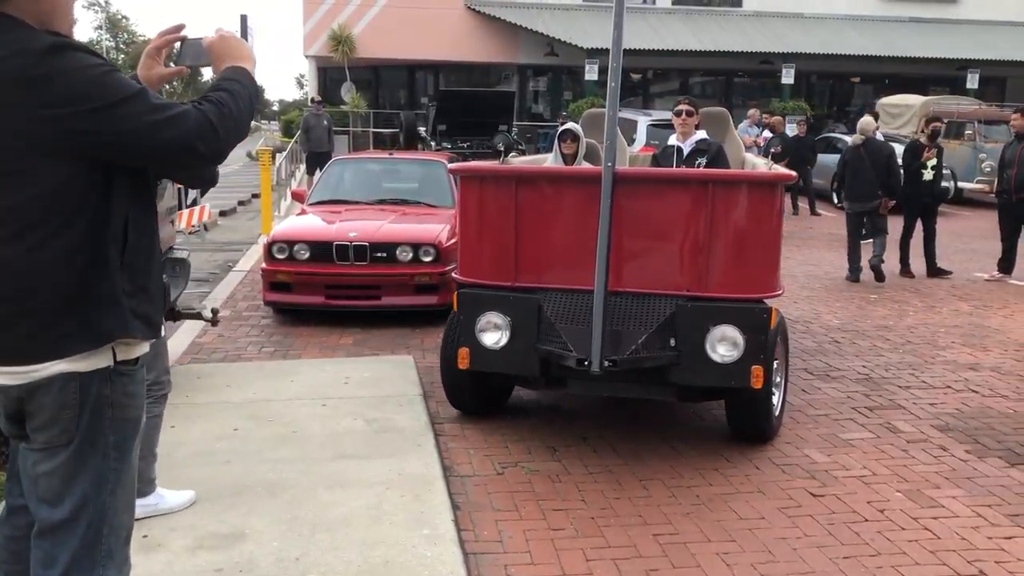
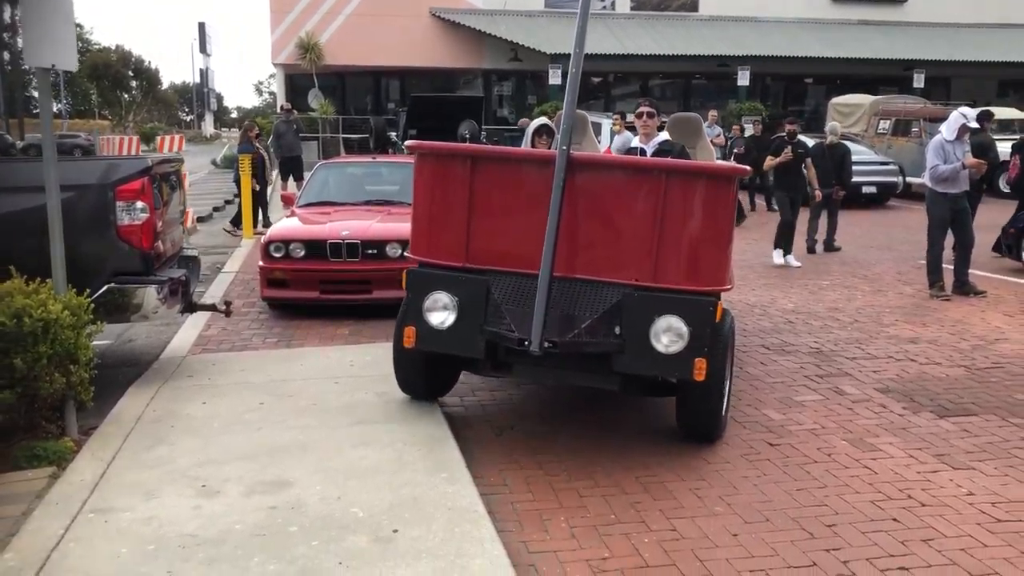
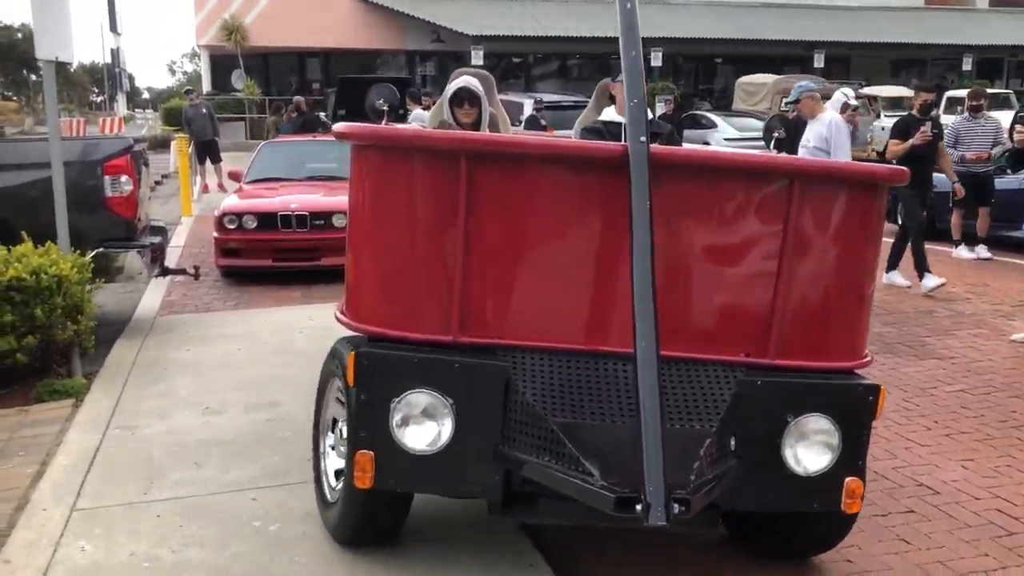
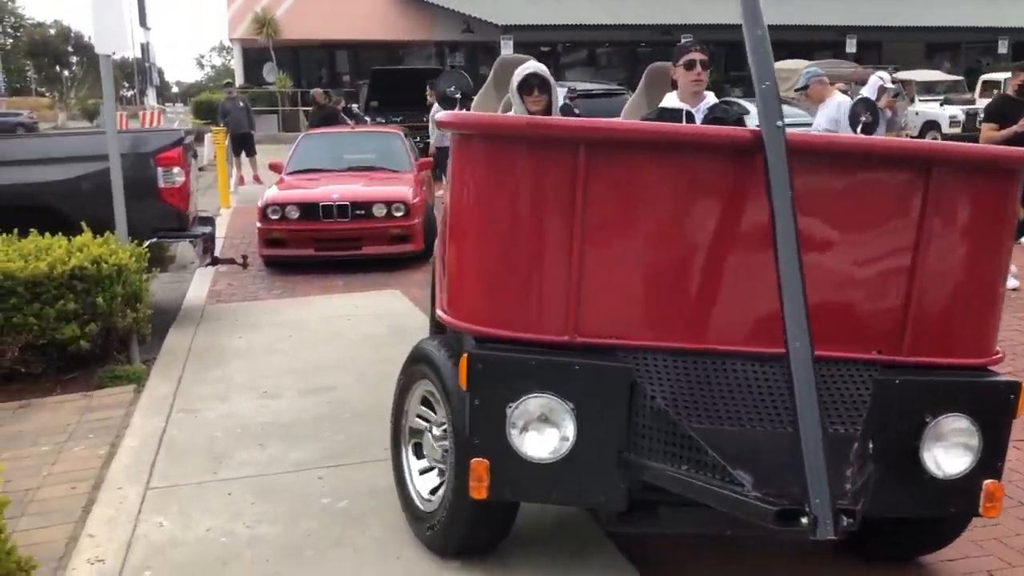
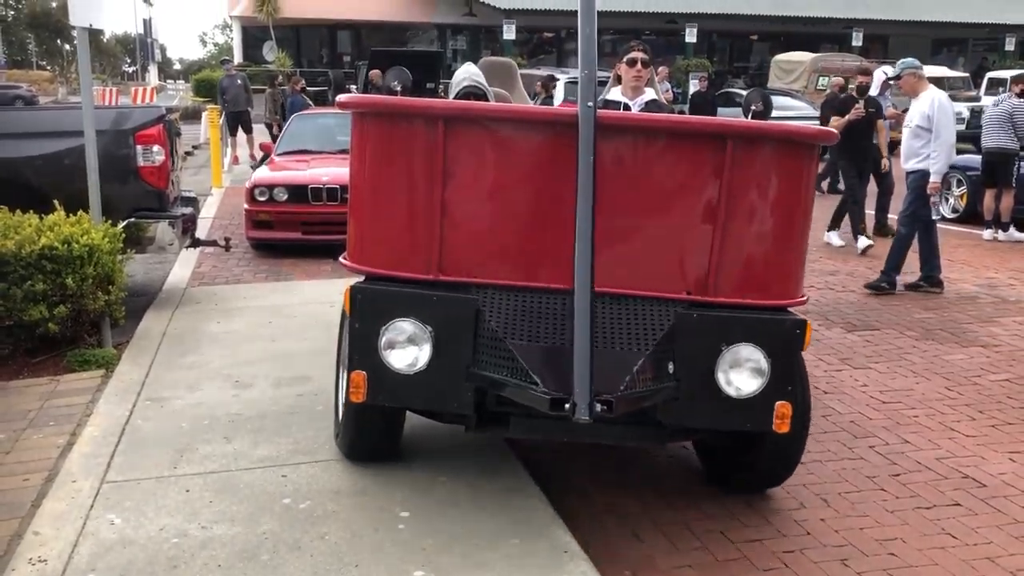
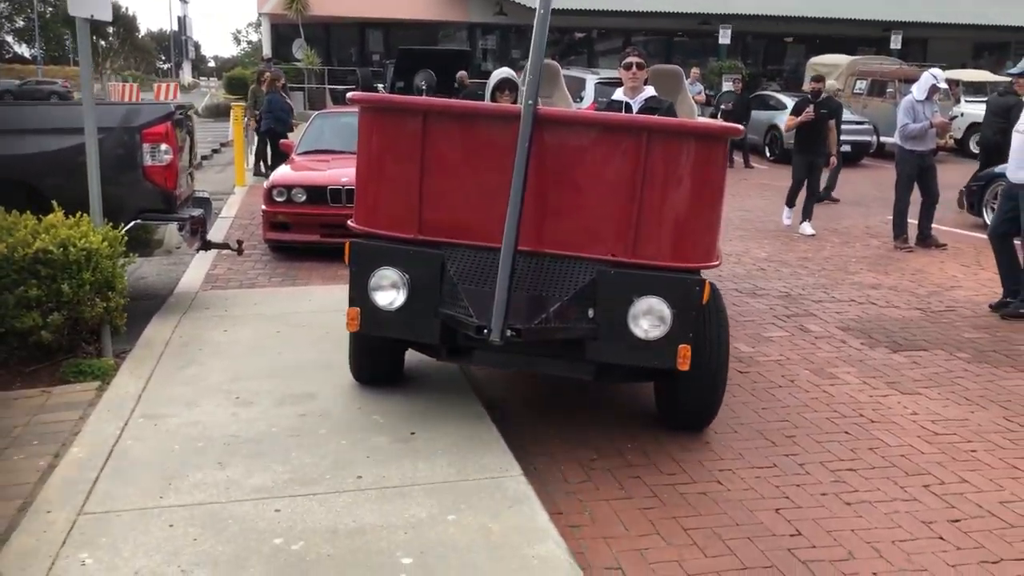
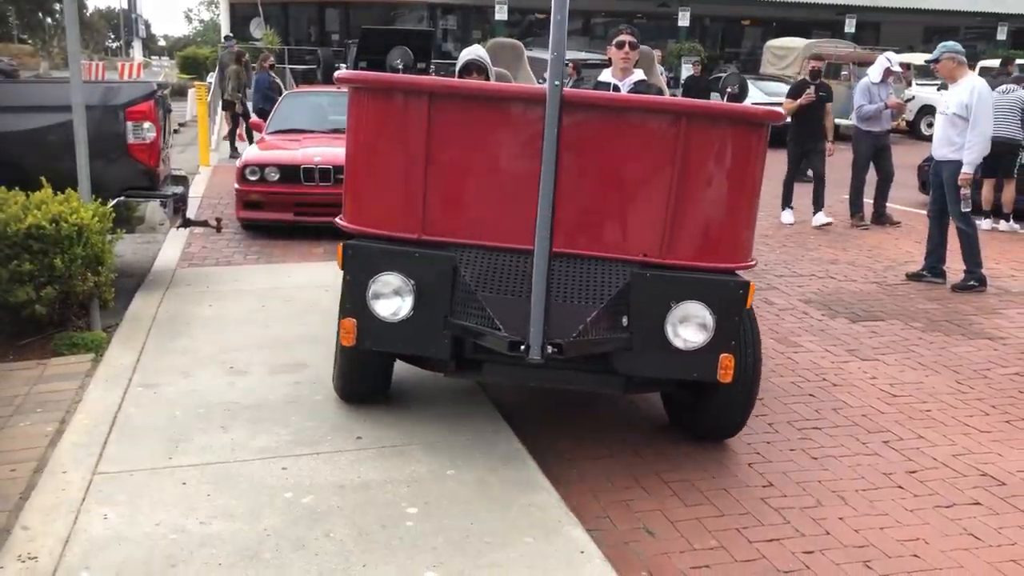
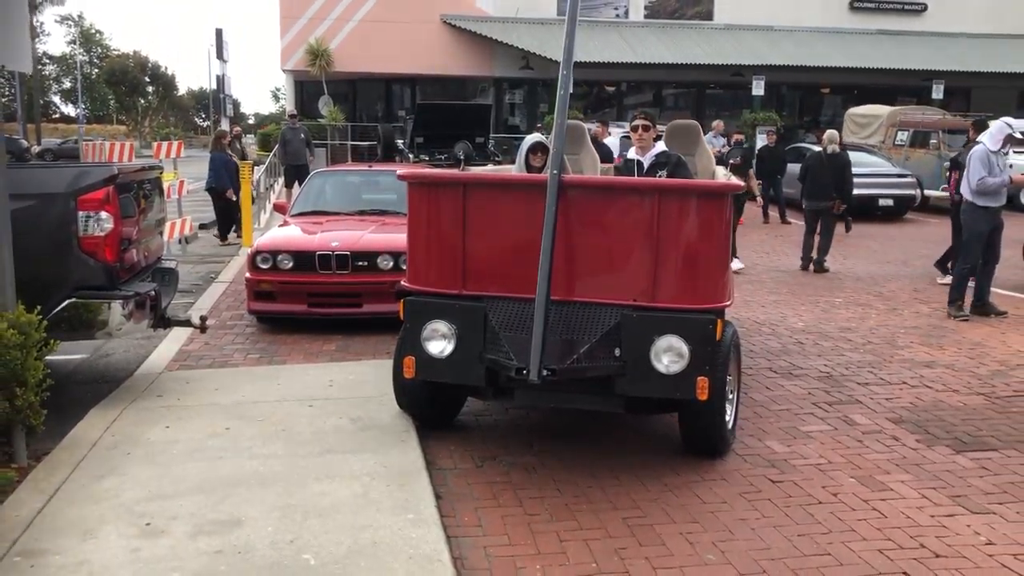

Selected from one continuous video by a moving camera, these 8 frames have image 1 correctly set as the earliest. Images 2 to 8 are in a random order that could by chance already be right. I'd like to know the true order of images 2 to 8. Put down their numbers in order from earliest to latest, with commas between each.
8, 2, 6, 7, 5, 3, 4
